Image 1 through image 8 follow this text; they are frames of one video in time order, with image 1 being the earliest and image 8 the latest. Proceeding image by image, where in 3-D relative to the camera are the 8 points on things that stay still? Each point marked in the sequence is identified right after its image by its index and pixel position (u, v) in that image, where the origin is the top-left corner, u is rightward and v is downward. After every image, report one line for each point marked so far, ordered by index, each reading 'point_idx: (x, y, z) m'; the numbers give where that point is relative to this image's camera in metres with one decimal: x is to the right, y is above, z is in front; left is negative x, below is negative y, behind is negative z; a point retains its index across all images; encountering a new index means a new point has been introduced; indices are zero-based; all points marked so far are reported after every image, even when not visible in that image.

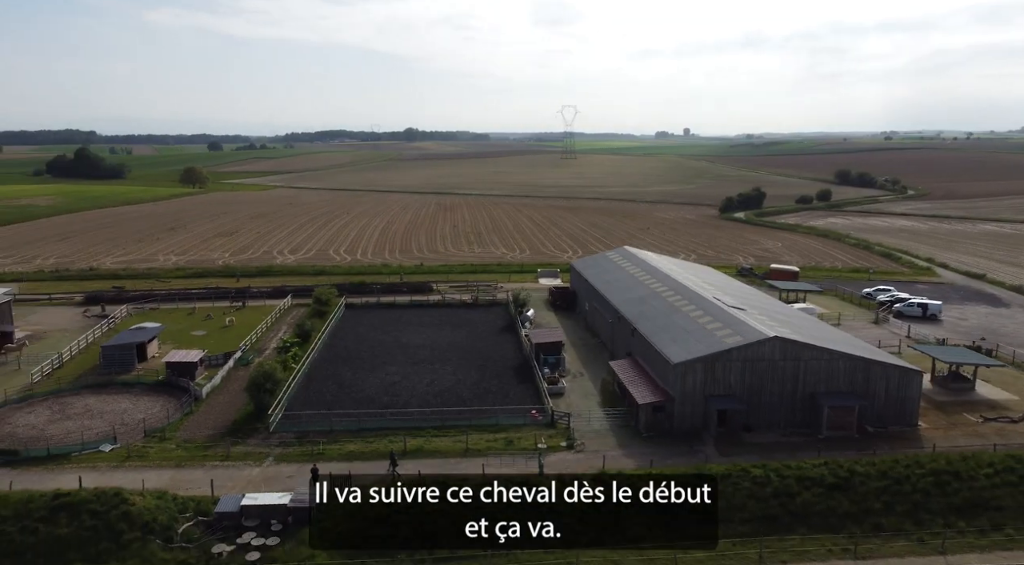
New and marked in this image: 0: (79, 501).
0: (-11.1, -5.8, +19.2) m
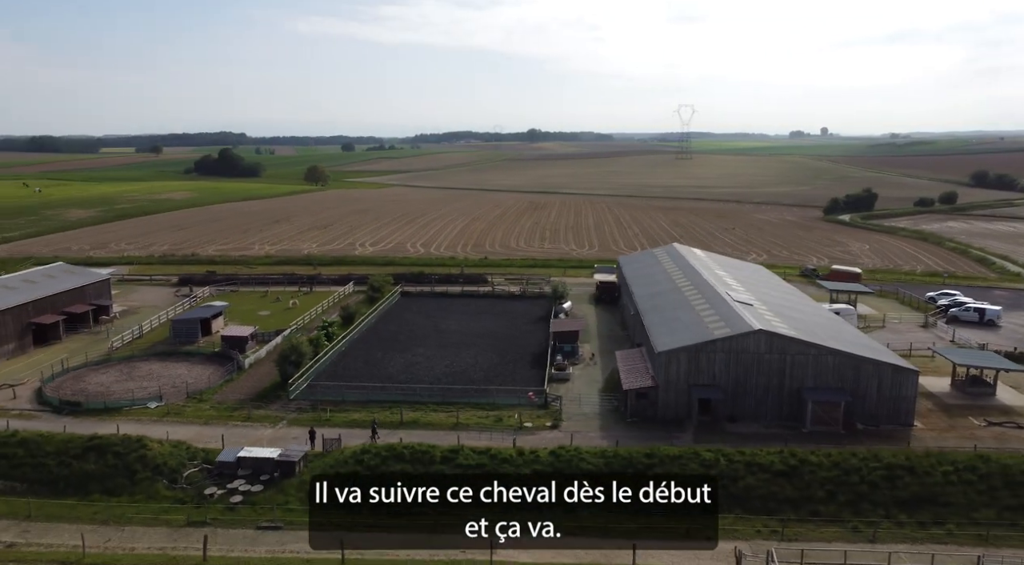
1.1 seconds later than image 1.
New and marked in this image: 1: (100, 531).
0: (-12.1, -5.0, +22.4) m
1: (-10.6, -6.4, +19.1) m
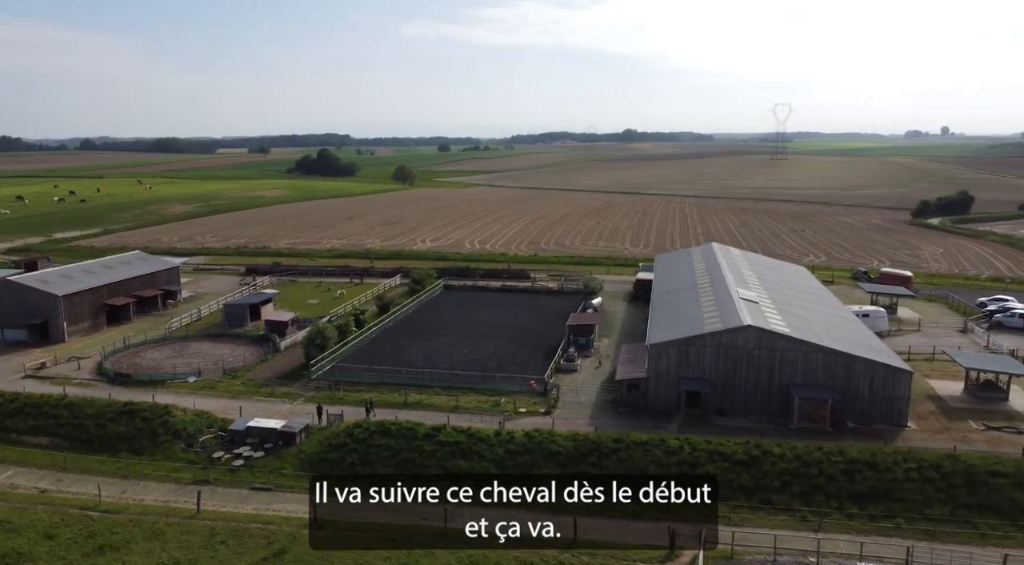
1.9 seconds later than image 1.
0: (-12.5, -4.4, +25.0) m
1: (-11.4, -5.8, +21.5) m
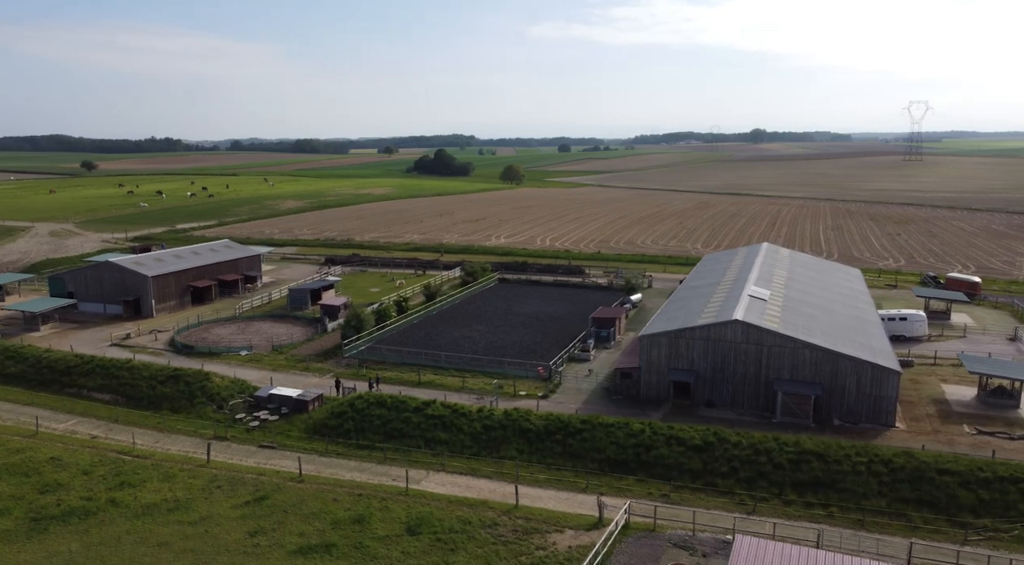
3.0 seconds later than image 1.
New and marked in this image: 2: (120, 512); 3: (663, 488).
0: (-12.5, -3.6, +28.4) m
1: (-12.0, -5.1, +24.8) m
2: (-10.4, -6.1, +19.7) m
3: (+3.9, -5.3, +19.2) m
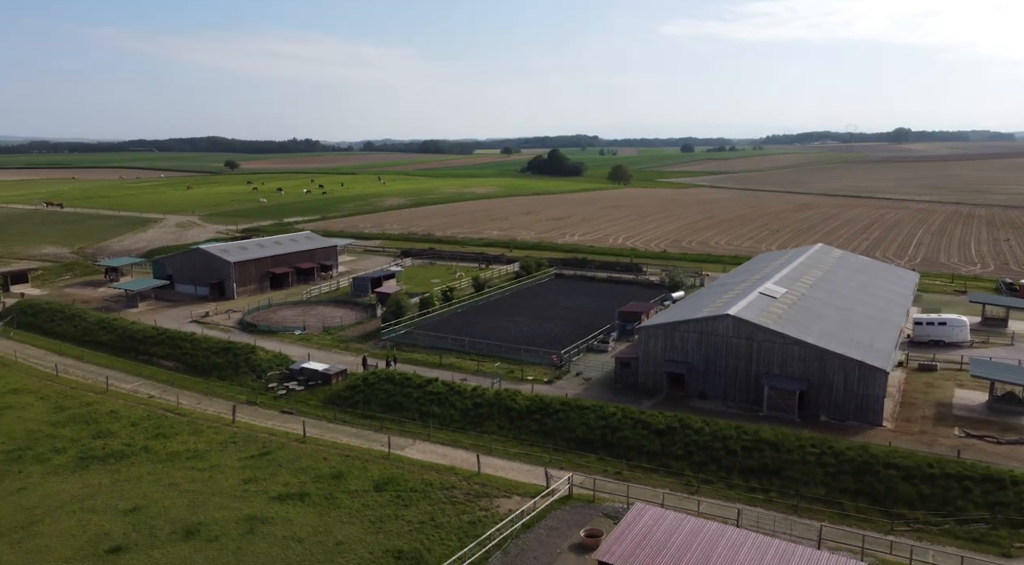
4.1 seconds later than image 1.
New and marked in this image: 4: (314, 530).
0: (-11.9, -2.9, +31.9) m
1: (-12.0, -4.4, +28.2) m
2: (-11.2, -5.4, +22.9) m
3: (+2.9, -5.0, +20.2) m
4: (-4.8, -5.9, +17.8) m
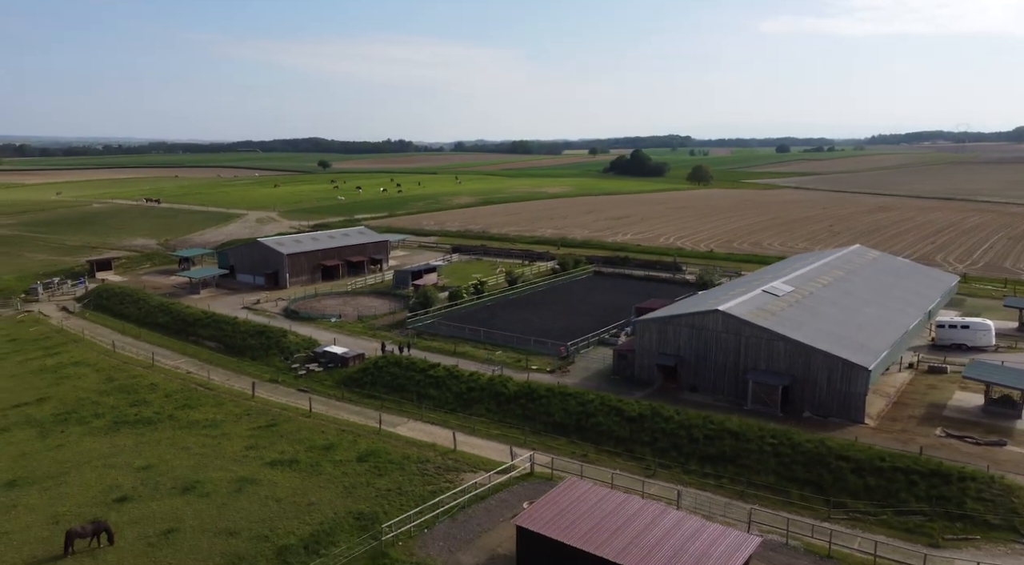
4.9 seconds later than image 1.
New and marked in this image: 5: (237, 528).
0: (-11.2, -2.4, +34.3) m
1: (-11.8, -3.8, +30.8) m
2: (-11.6, -4.8, +25.4) m
3: (+2.1, -4.8, +21.2) m
4: (-5.8, -5.5, +19.6) m
5: (-6.6, -5.8, +17.7) m
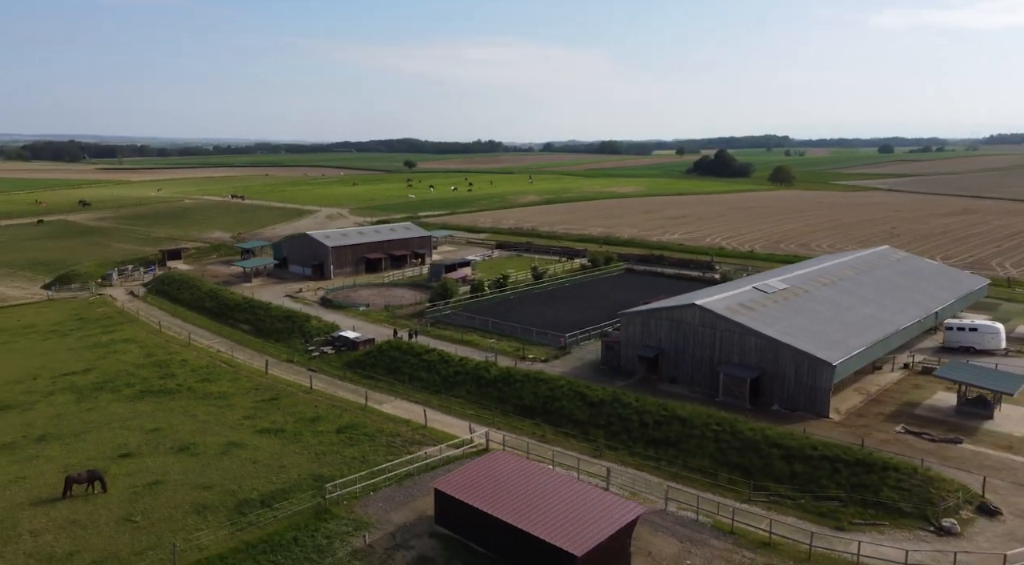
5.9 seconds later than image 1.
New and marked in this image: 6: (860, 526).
0: (-10.8, -1.8, +36.9) m
1: (-11.7, -3.2, +33.4) m
2: (-12.2, -4.2, +28.0) m
3: (+1.0, -4.5, +22.3) m
4: (-7.0, -5.0, +21.6) m
5: (-8.0, -5.3, +19.8) m
6: (+7.5, -5.3, +16.1) m
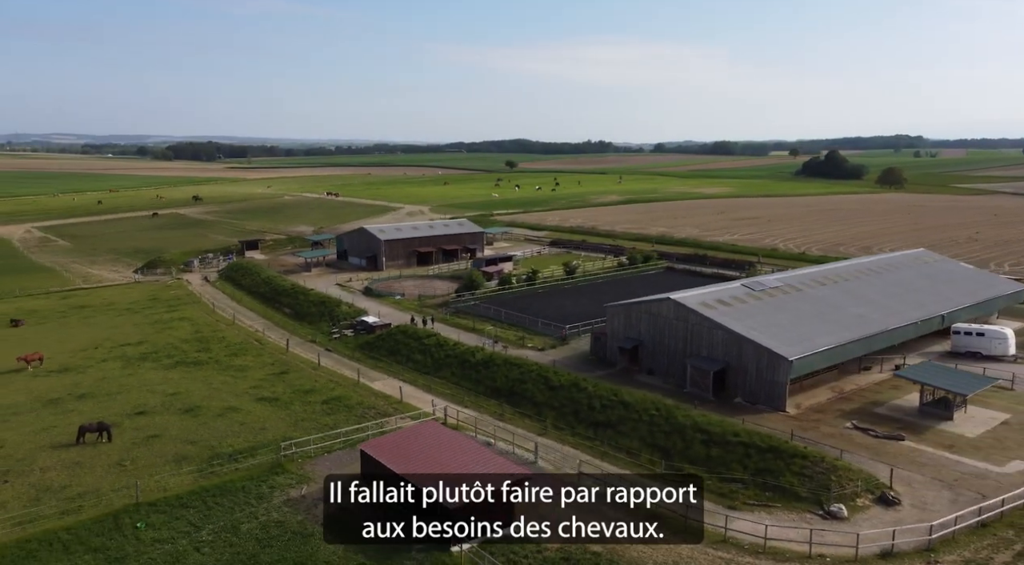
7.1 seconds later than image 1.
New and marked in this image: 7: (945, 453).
0: (-9.9, -1.2, +39.9) m
1: (-11.3, -2.5, +36.5) m
2: (-12.5, -3.5, +31.3) m
3: (-0.3, -4.1, +23.9) m
4: (-8.3, -4.5, +24.2) m
5: (-9.5, -4.7, +22.6) m
6: (+5.4, -5.1, +16.8) m
7: (+11.4, -4.5, +19.5) m
